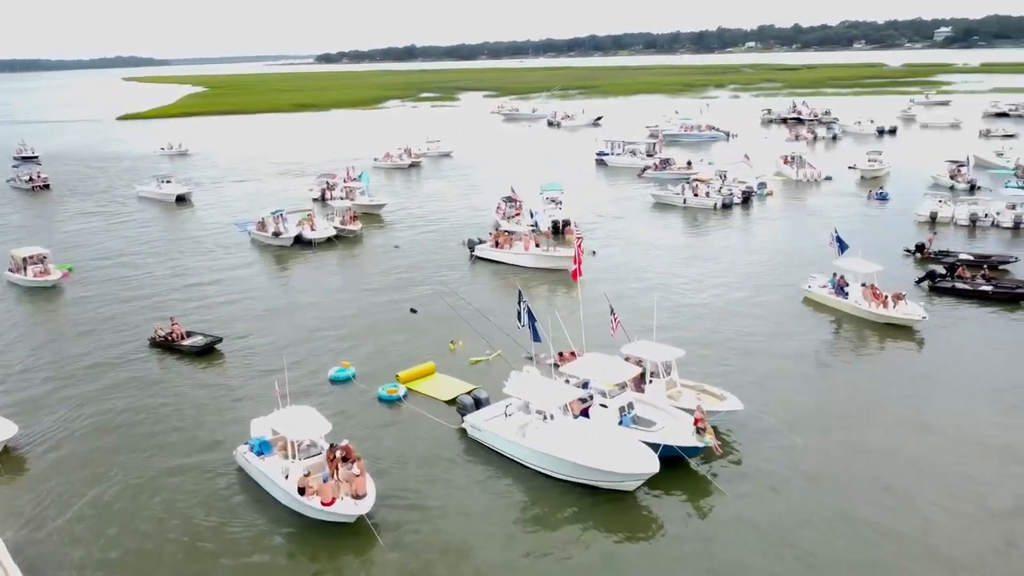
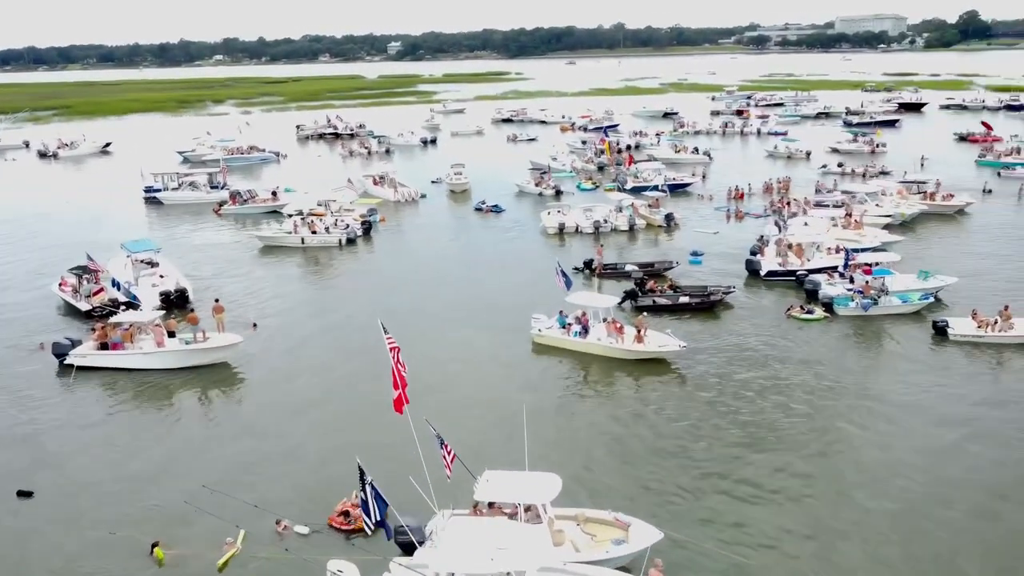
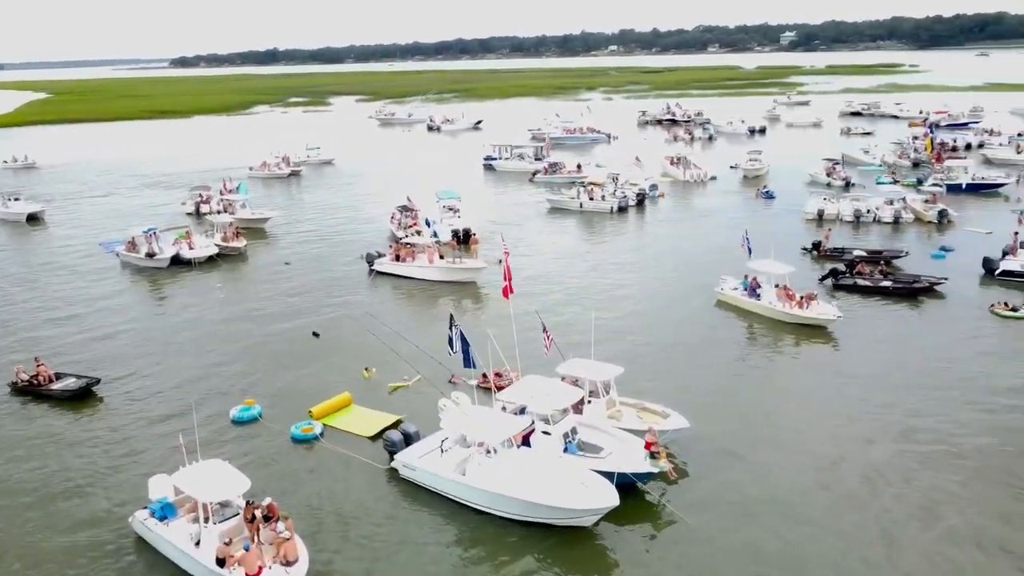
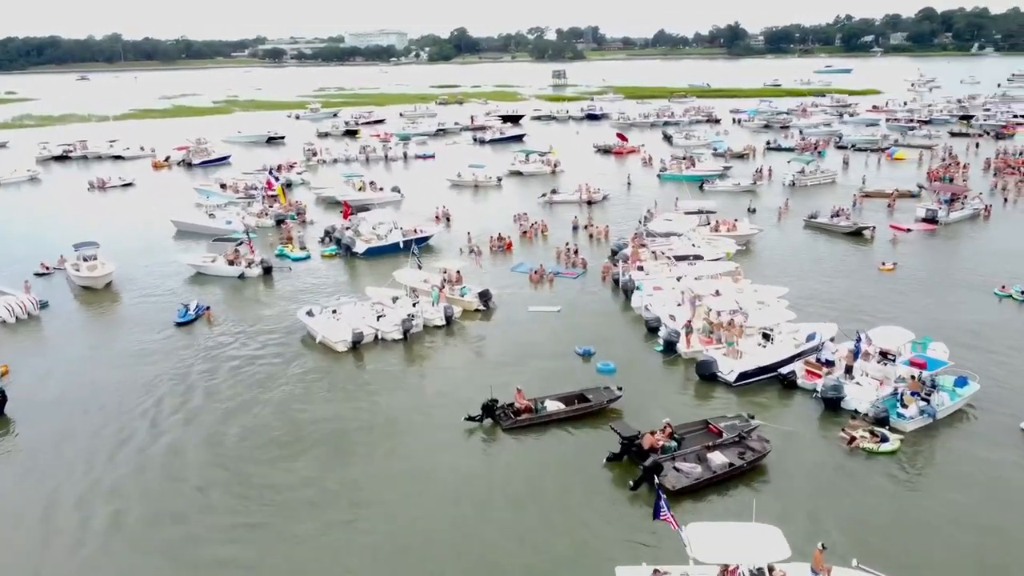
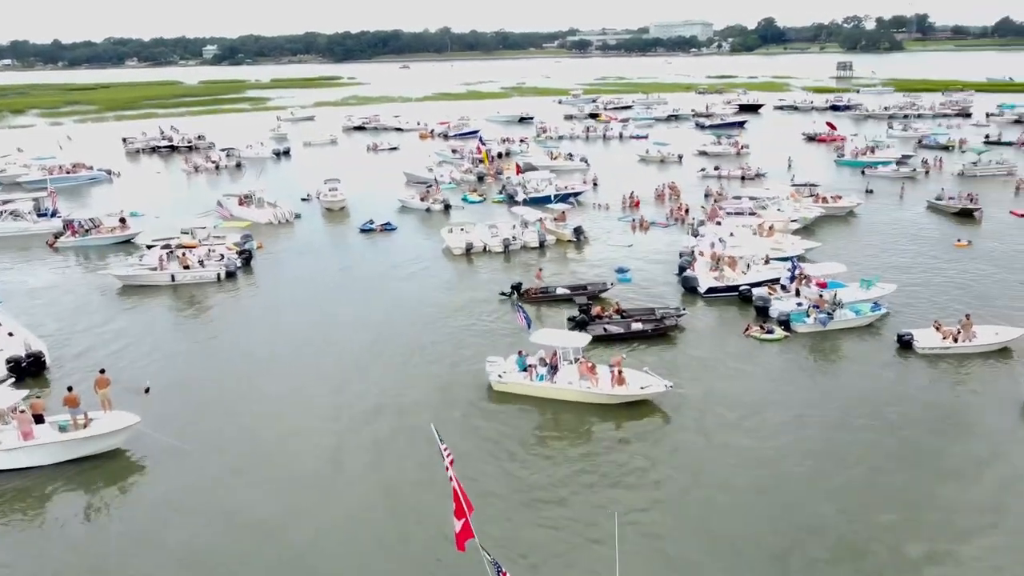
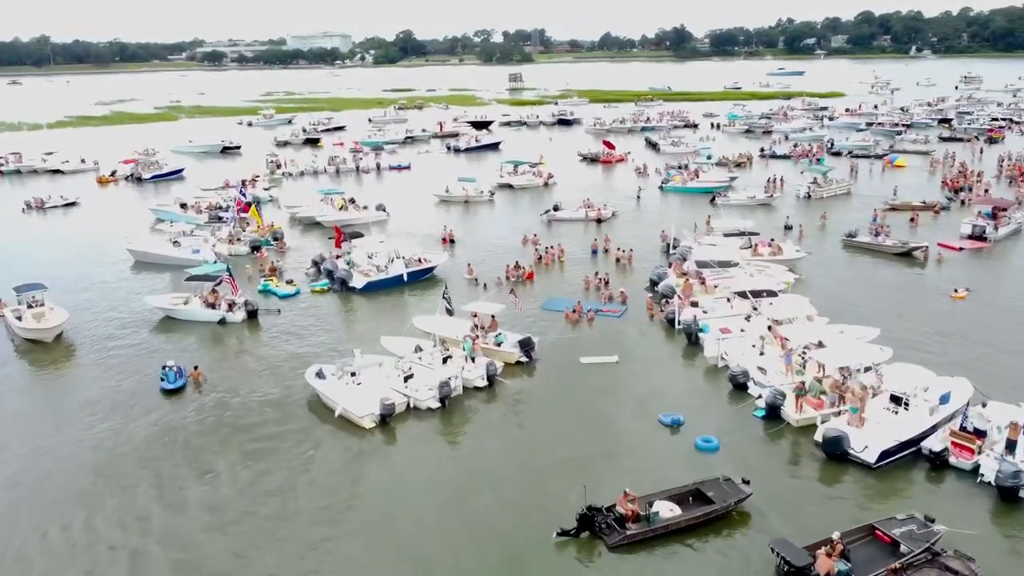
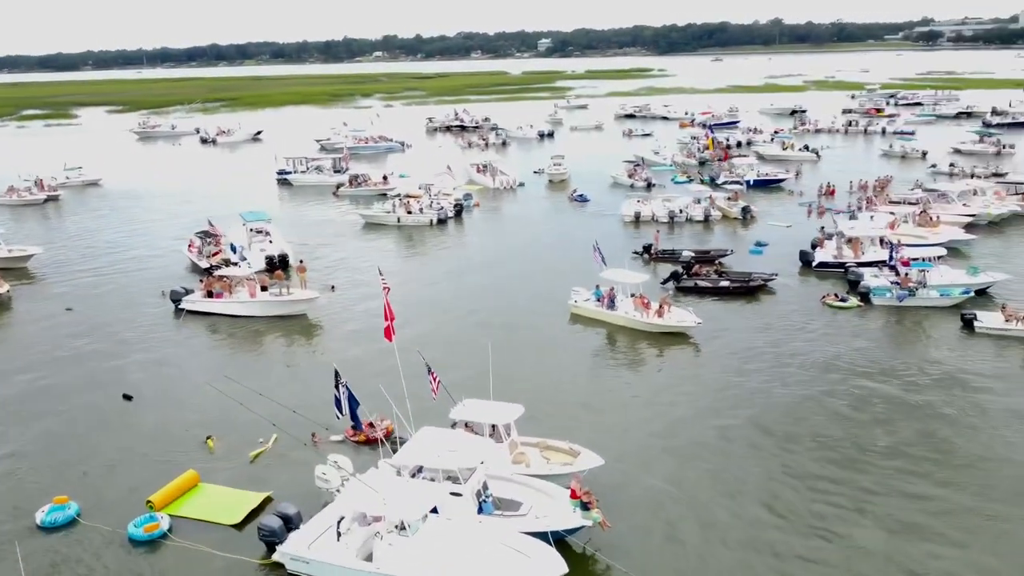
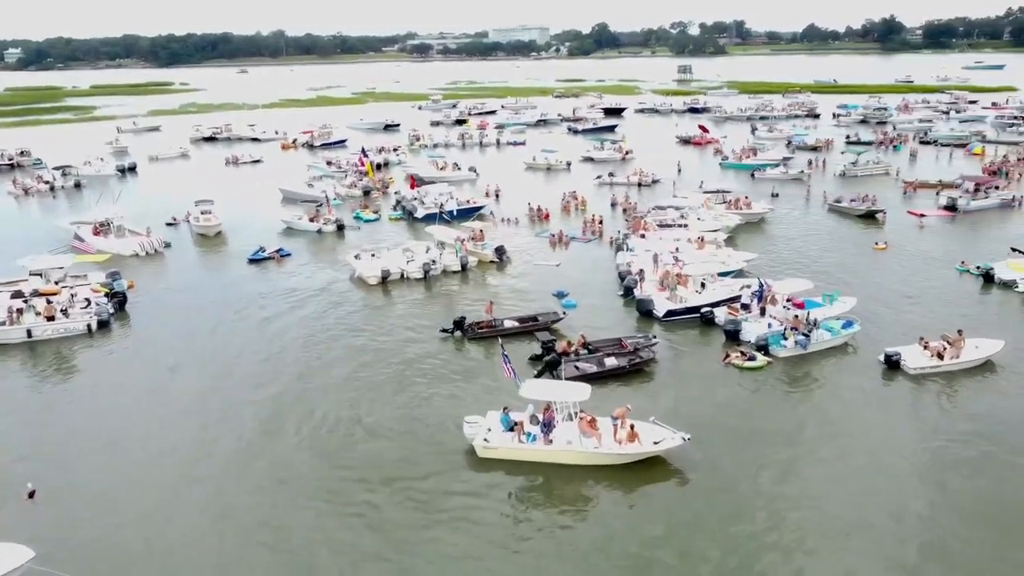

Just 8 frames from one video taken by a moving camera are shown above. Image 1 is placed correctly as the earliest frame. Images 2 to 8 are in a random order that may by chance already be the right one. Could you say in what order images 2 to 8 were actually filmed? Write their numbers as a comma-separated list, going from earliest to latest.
3, 7, 2, 5, 8, 4, 6
